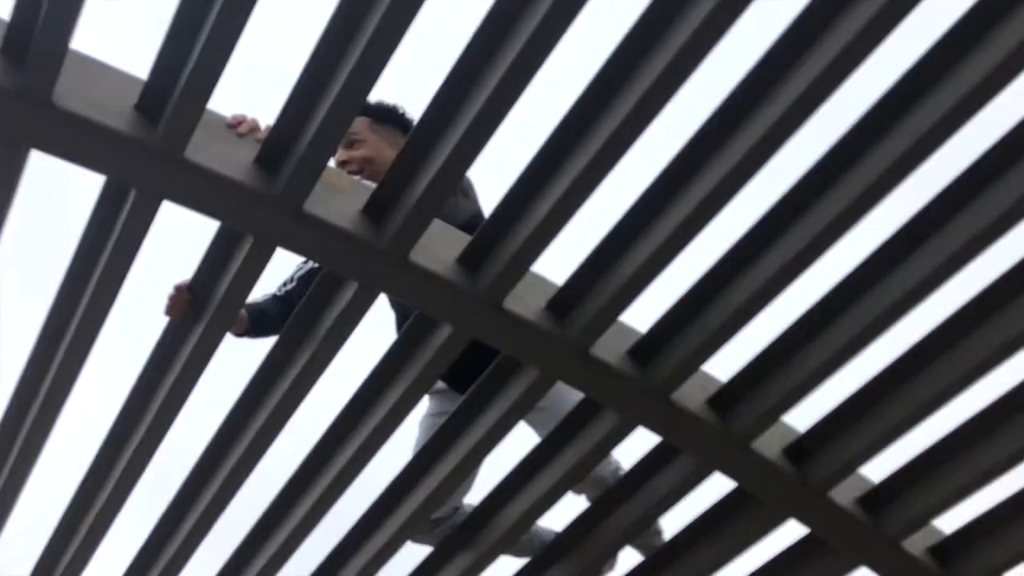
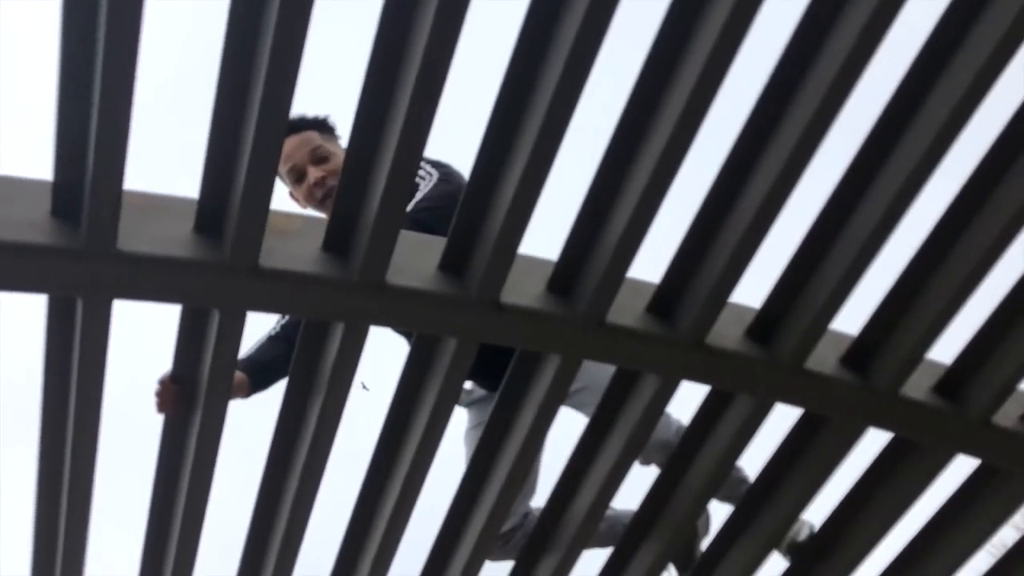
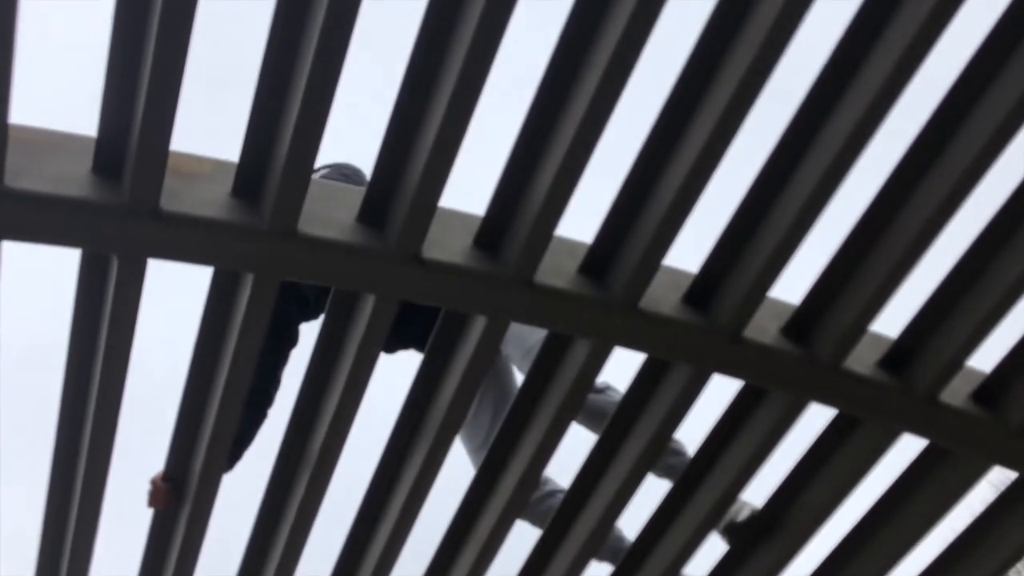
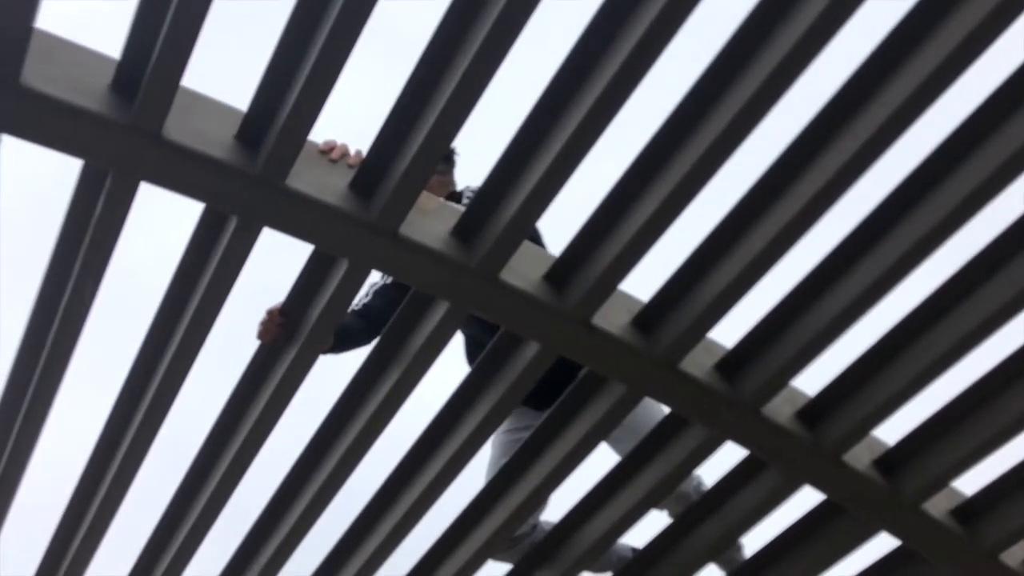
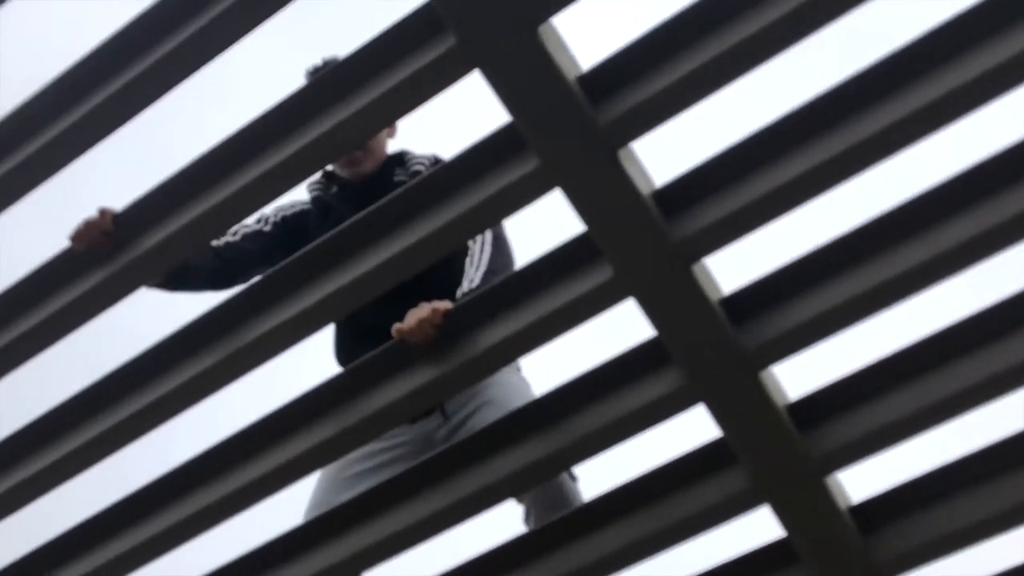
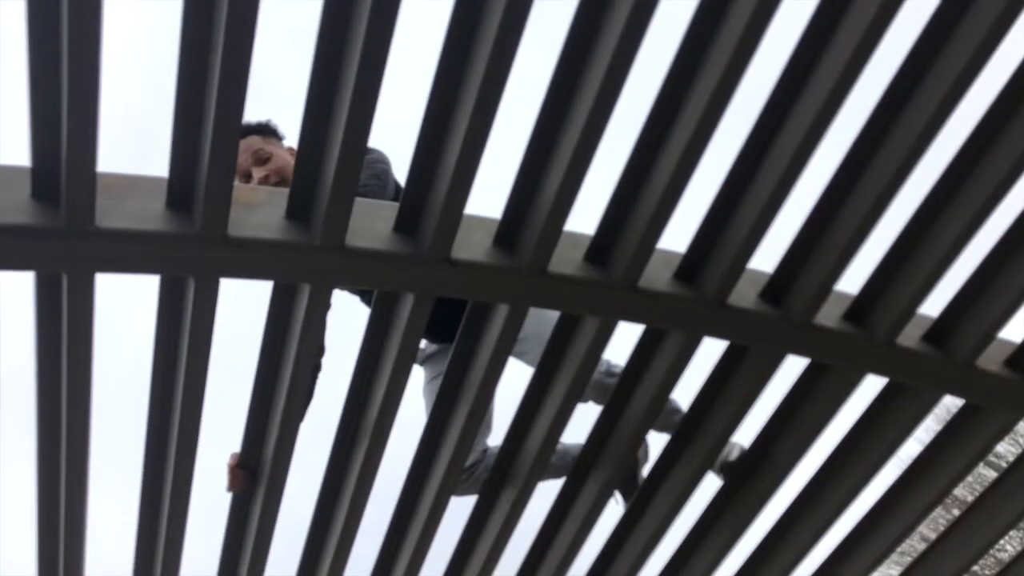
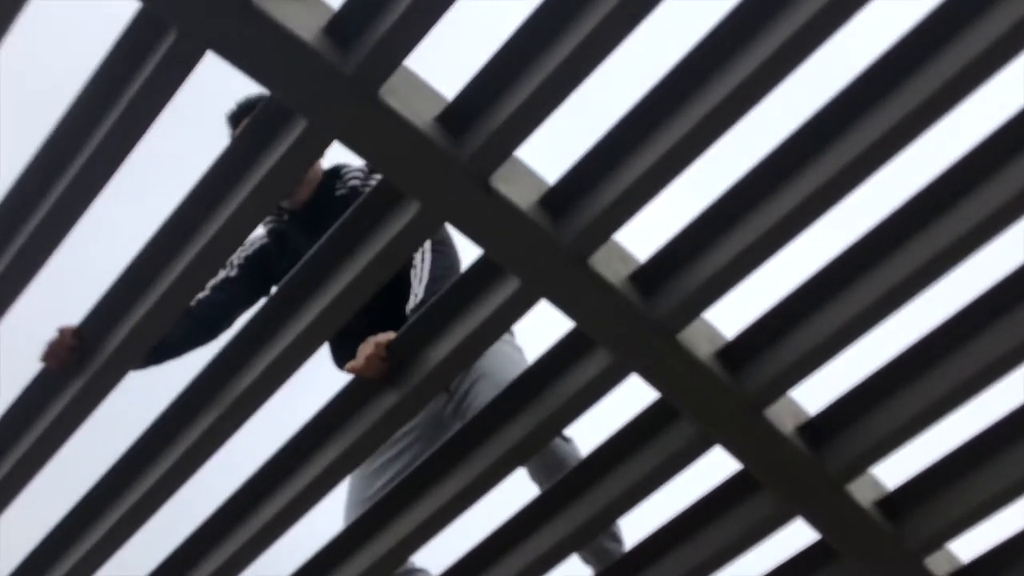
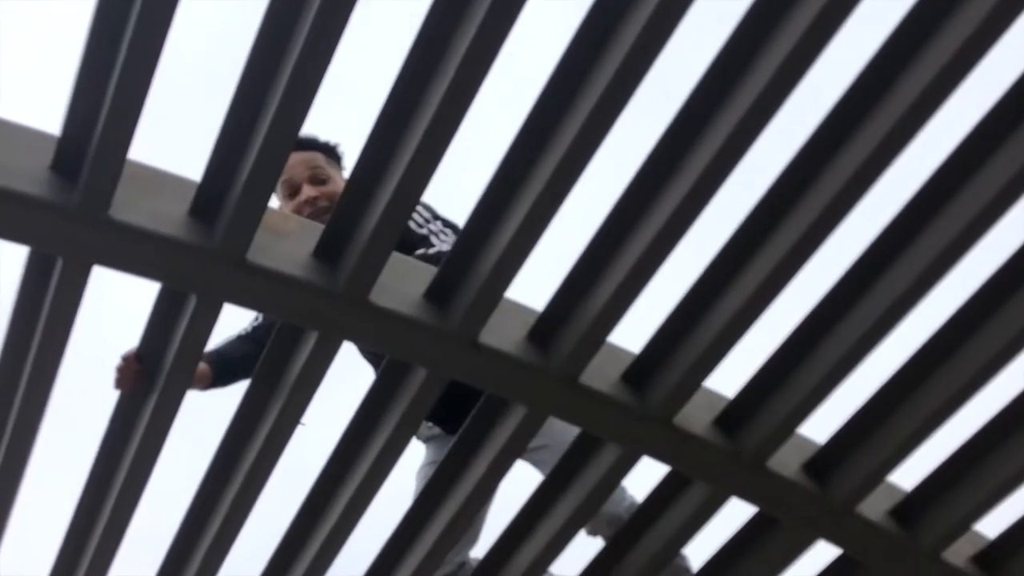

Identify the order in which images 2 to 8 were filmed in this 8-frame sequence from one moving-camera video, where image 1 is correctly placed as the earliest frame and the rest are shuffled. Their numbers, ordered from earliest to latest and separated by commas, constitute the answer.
4, 8, 2, 6, 3, 7, 5
